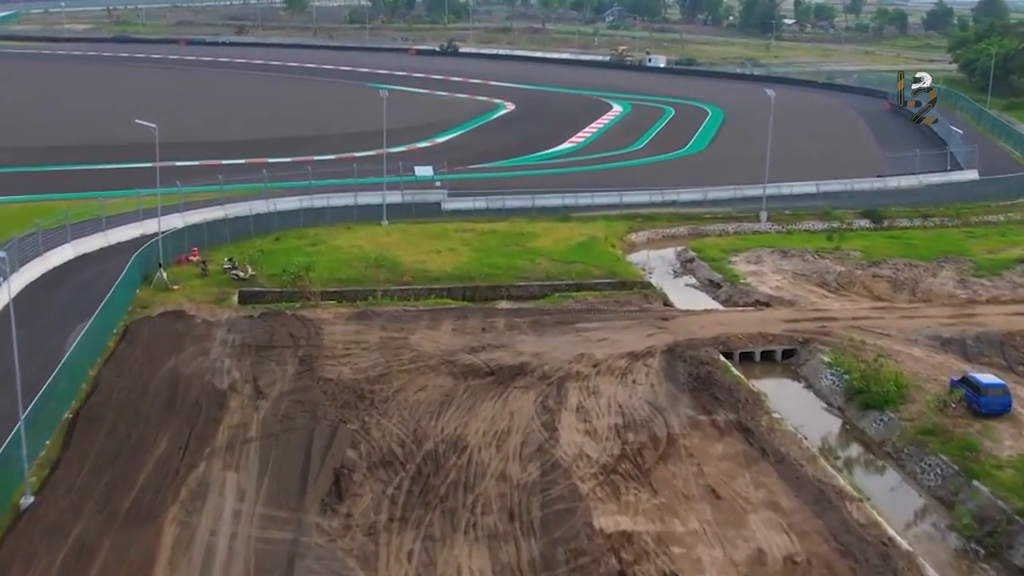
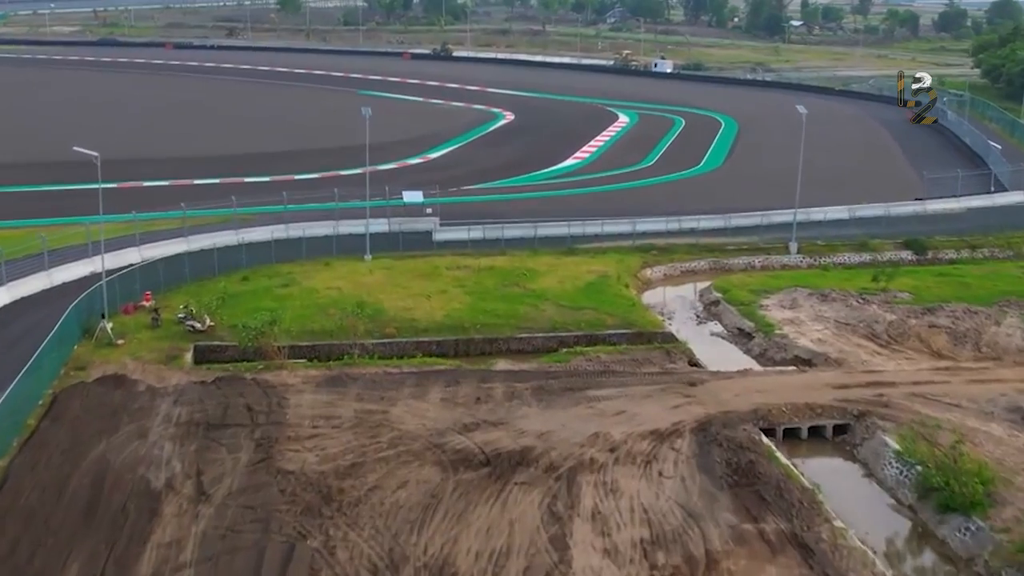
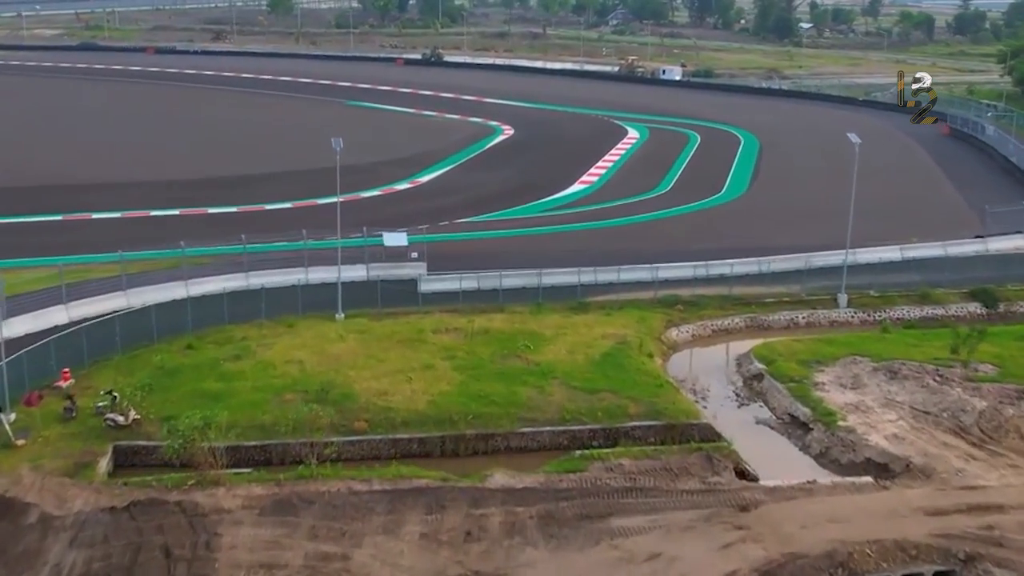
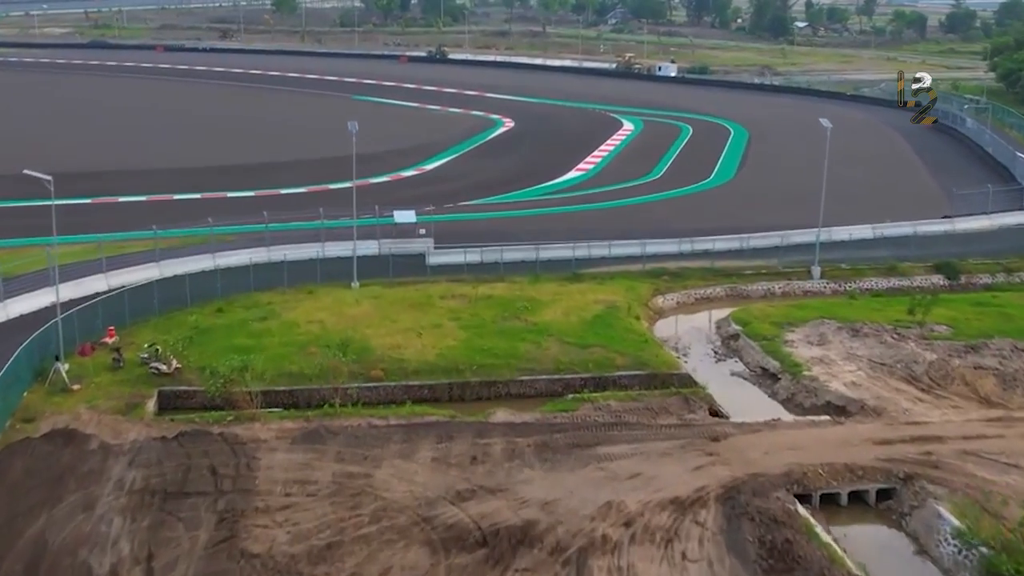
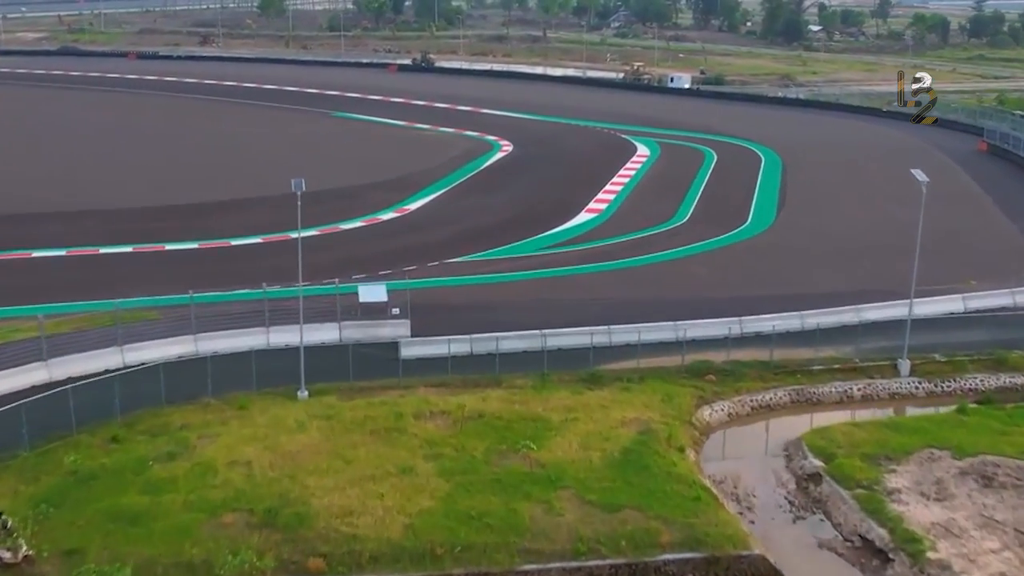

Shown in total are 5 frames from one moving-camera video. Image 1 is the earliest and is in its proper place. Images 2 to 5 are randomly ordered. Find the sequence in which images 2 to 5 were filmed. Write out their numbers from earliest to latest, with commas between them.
2, 4, 3, 5
